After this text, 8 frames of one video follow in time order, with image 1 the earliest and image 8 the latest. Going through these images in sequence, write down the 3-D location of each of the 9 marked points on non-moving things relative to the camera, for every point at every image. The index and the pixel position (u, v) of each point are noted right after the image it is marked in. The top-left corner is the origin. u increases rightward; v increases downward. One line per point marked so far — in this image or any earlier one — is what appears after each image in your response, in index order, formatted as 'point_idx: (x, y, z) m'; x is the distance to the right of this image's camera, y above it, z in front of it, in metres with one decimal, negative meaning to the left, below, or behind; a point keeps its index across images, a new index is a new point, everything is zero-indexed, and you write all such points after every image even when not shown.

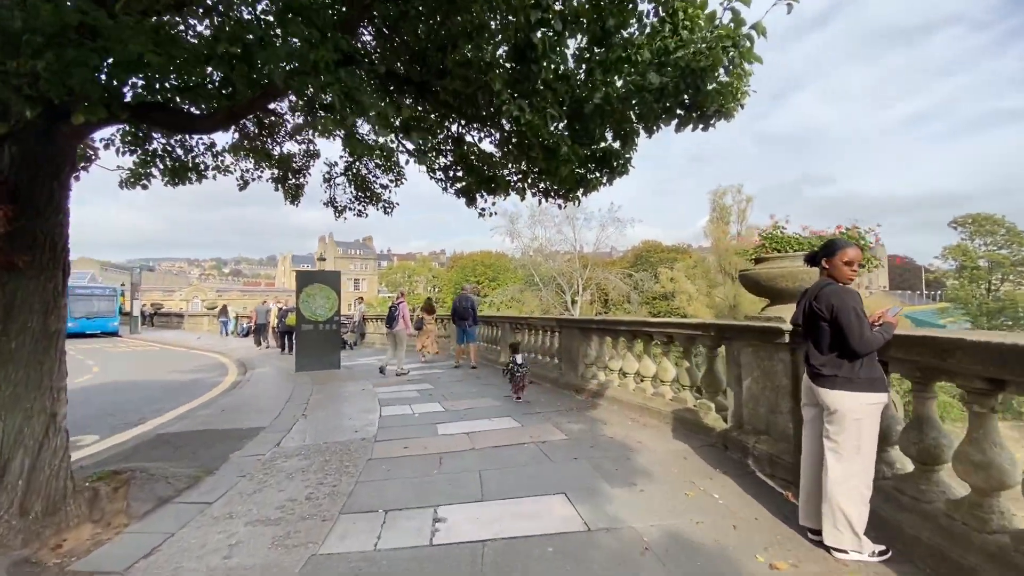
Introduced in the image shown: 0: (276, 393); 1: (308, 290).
0: (-4.9, -2.2, +10.1) m
1: (-5.5, 0.0, +13.1) m
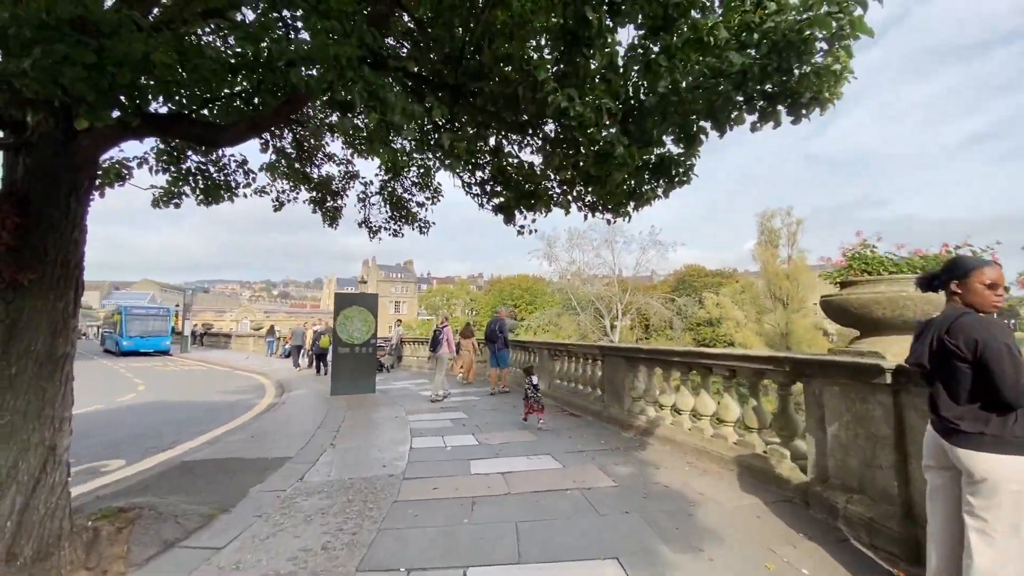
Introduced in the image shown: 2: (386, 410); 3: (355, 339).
0: (-4.1, -2.6, +9.8) m
1: (-4.4, -0.6, +13.0) m
2: (-2.7, -2.6, +10.2) m
3: (-4.3, -1.4, +13.0) m
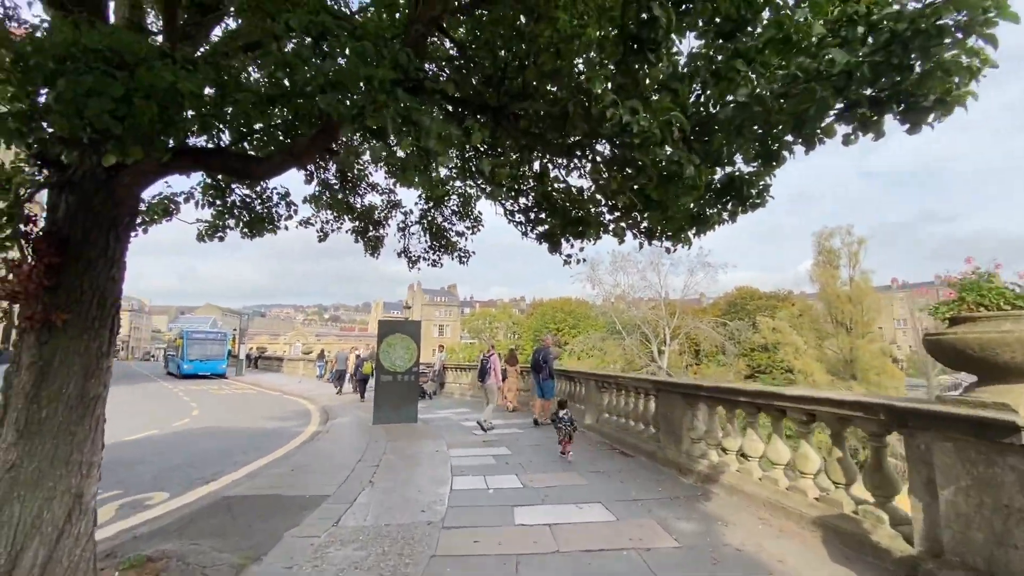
0: (-3.2, -3.2, +9.6) m
1: (-3.3, -1.4, +12.9) m
2: (-1.8, -3.2, +9.9) m
3: (-3.1, -2.1, +12.9) m
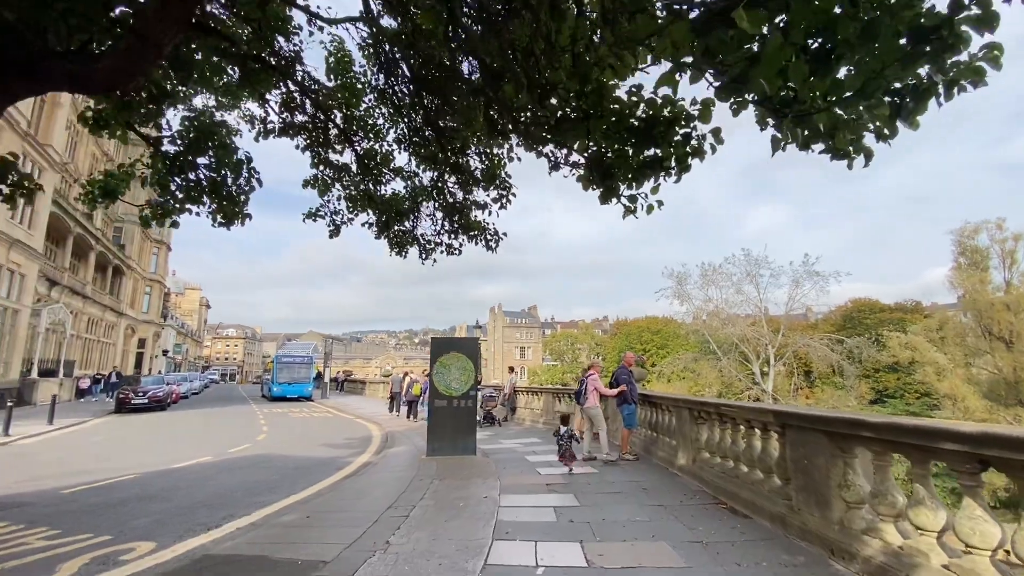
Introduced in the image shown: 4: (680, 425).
0: (-2.1, -3.4, +8.2) m
1: (-1.6, -1.7, +11.5) m
2: (-0.6, -3.3, +8.2) m
3: (-1.4, -2.4, +11.4) m
4: (+3.0, -2.4, +8.6) m
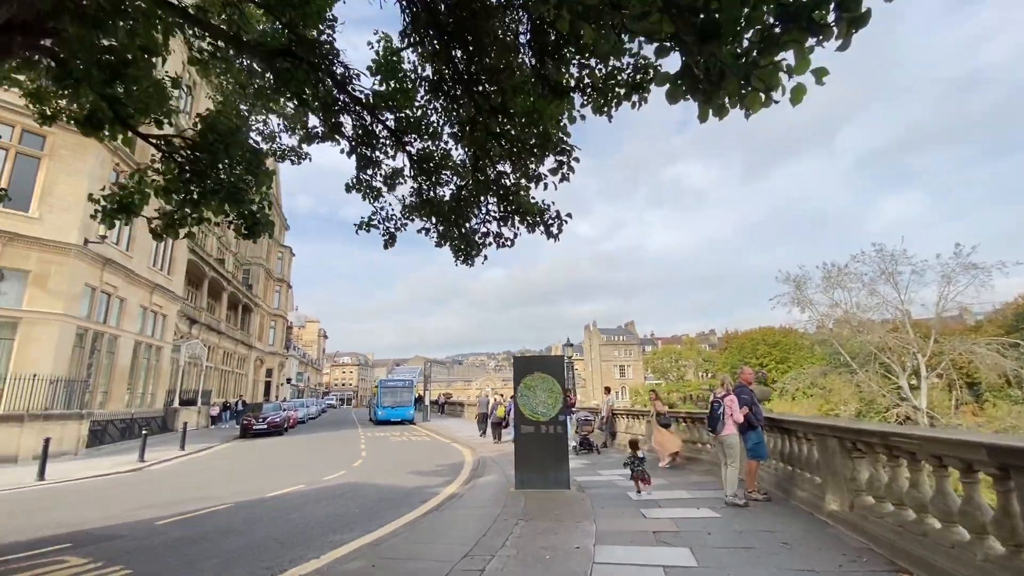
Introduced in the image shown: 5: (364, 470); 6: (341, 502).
0: (-0.6, -3.6, +7.2) m
1: (+0.4, -2.0, +10.4) m
2: (+0.8, -3.4, +7.0) m
3: (+0.6, -2.7, +10.3) m
4: (+4.4, -2.4, +6.8) m
5: (-4.4, -5.4, +14.2) m
6: (-3.4, -4.3, +9.7) m
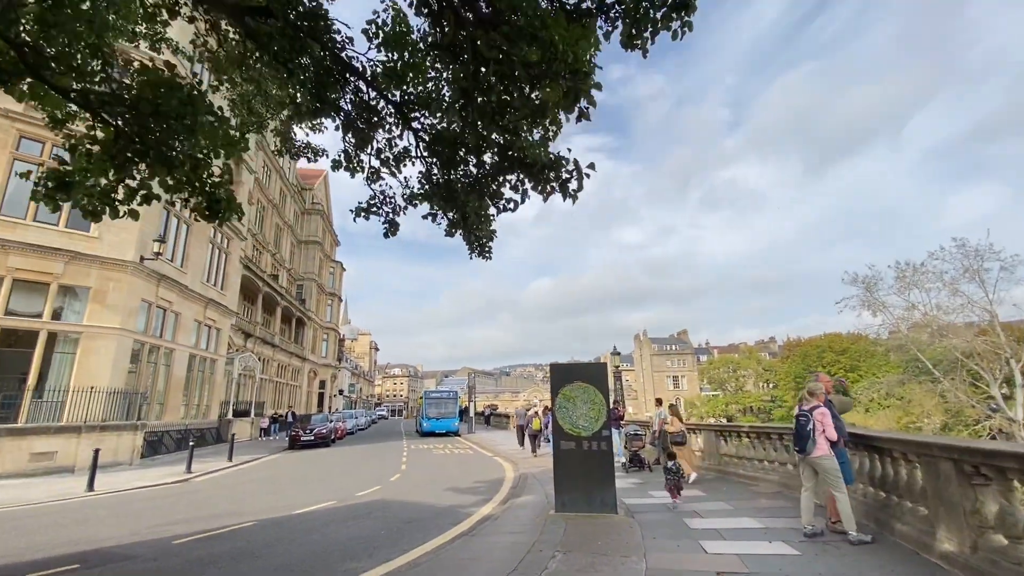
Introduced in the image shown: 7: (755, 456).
0: (-0.2, -3.6, +6.3) m
1: (+1.1, -2.0, +9.5) m
2: (+1.2, -3.4, +5.9) m
3: (+1.3, -2.7, +9.3) m
4: (+4.8, -2.2, +5.4) m
5: (-3.2, -5.6, +13.6) m
6: (-2.7, -4.4, +9.1) m
7: (+6.0, -4.2, +12.0) m
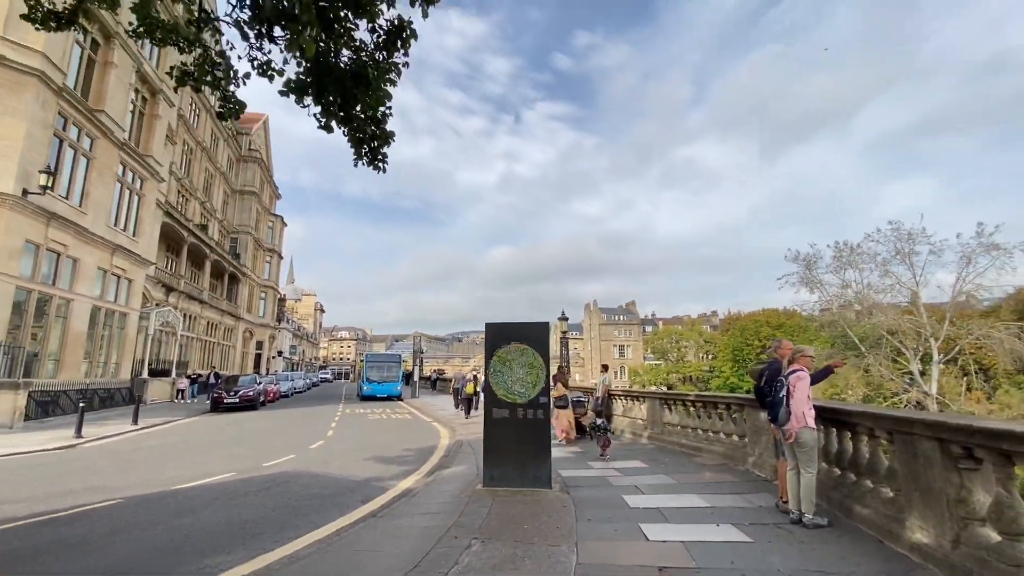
0: (-1.2, -2.8, +5.2) m
1: (-0.1, -1.1, +8.4) m
2: (+0.3, -2.7, +4.9) m
3: (+0.1, -1.8, +8.2) m
4: (+3.9, -1.7, +4.7) m
5: (-4.9, -4.3, +12.3) m
6: (-4.0, -3.4, +7.8) m
7: (+4.4, -3.3, +11.4) m
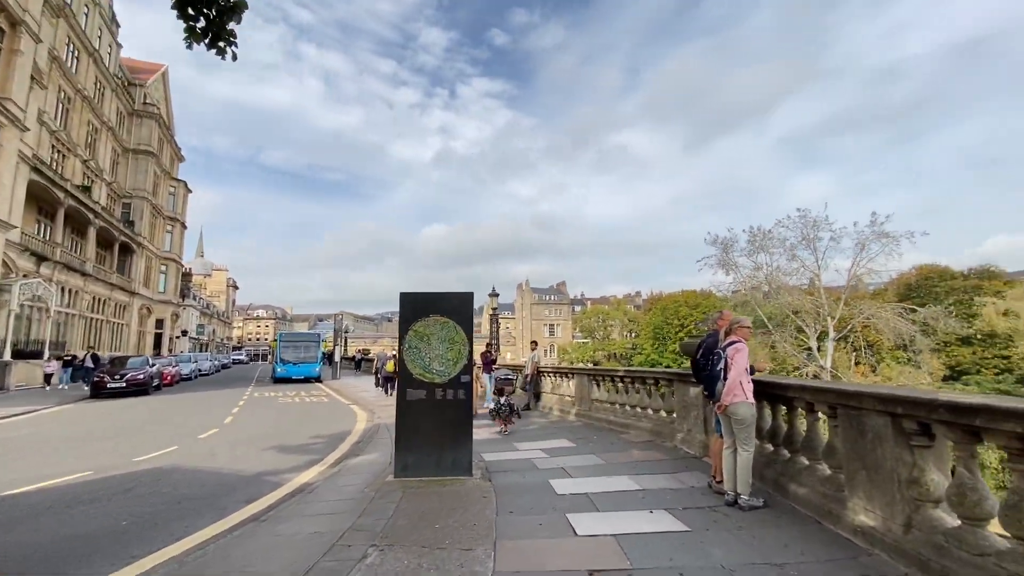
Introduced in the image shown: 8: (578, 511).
0: (-2.0, -2.4, +4.2) m
1: (-1.4, -0.6, +7.4) m
2: (-0.5, -2.3, +4.1) m
3: (-1.2, -1.3, +7.3) m
4: (+3.1, -1.4, +4.3) m
5: (-6.7, -3.5, +10.7) m
6: (-5.1, -2.8, +6.3) m
7: (+2.6, -2.6, +11.1) m
8: (+0.7, -2.5, +5.4) m
